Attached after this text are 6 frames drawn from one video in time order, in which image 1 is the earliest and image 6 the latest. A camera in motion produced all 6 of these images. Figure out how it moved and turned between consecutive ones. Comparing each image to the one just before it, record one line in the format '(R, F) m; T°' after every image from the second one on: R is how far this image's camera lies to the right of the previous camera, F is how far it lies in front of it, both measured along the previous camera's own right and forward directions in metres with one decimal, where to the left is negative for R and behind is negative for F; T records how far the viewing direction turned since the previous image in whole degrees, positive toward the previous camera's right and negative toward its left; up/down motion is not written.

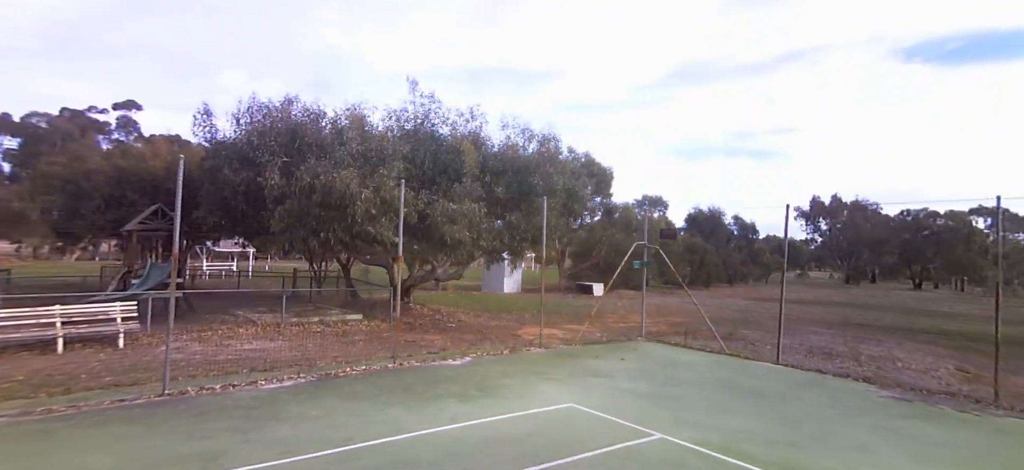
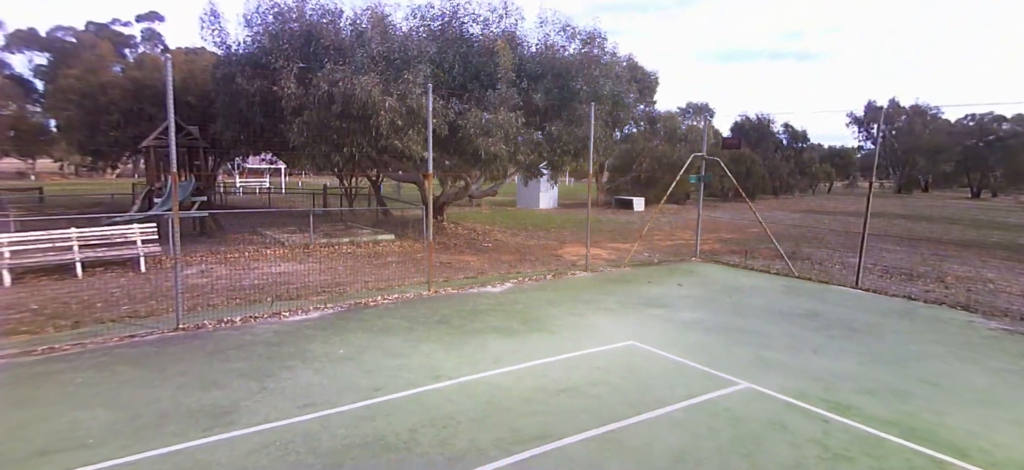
(-0.2, +1.0) m; -4°
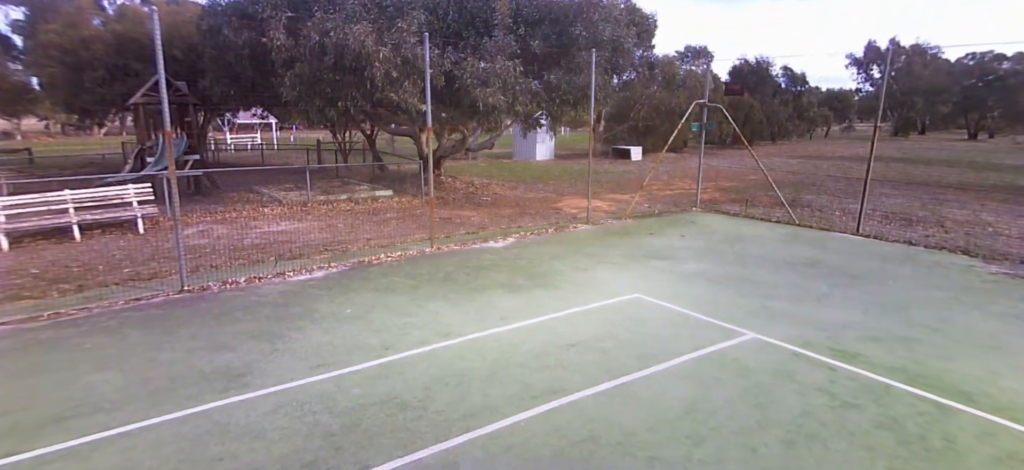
(-0.1, +0.1) m; 0°
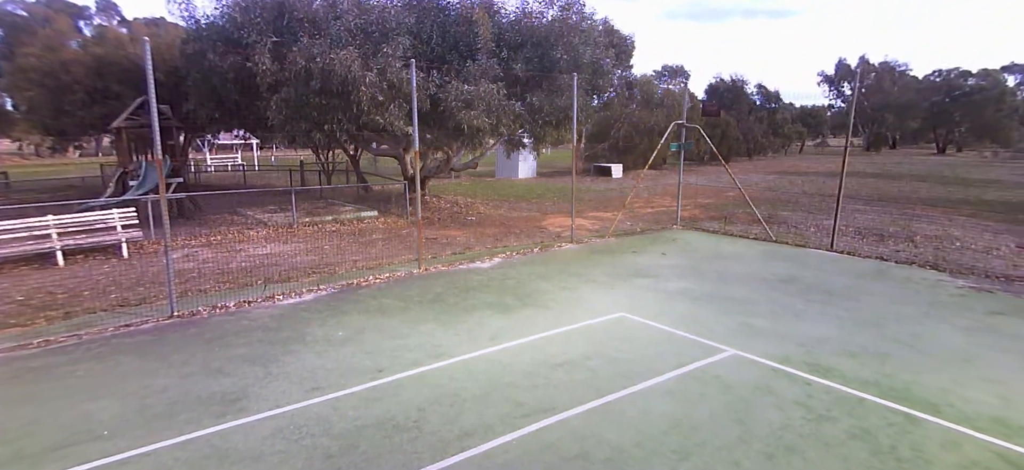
(-0.1, -0.2) m; +2°
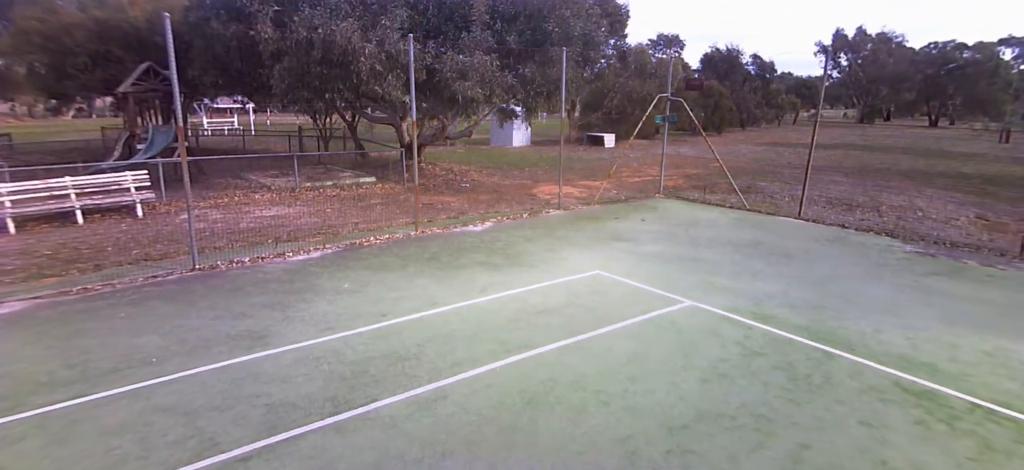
(+0.1, -0.6) m; +1°
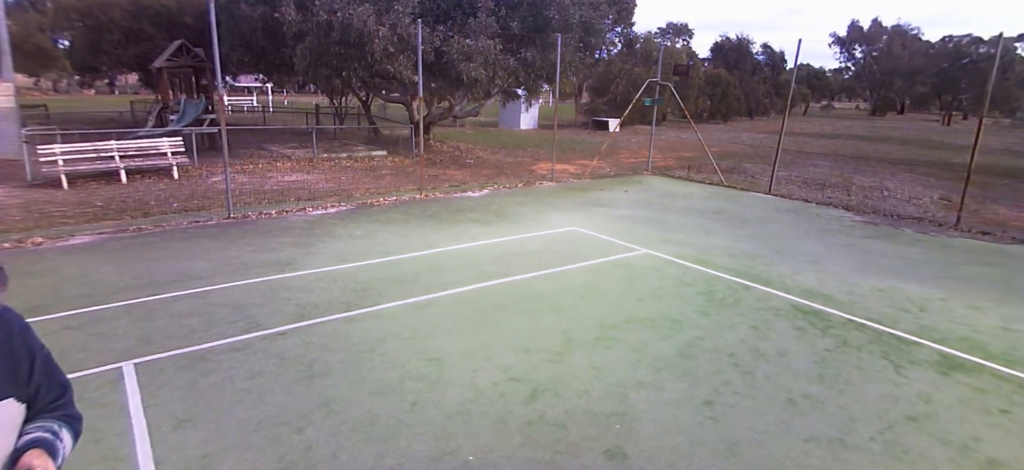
(+0.3, -1.0) m; -1°
